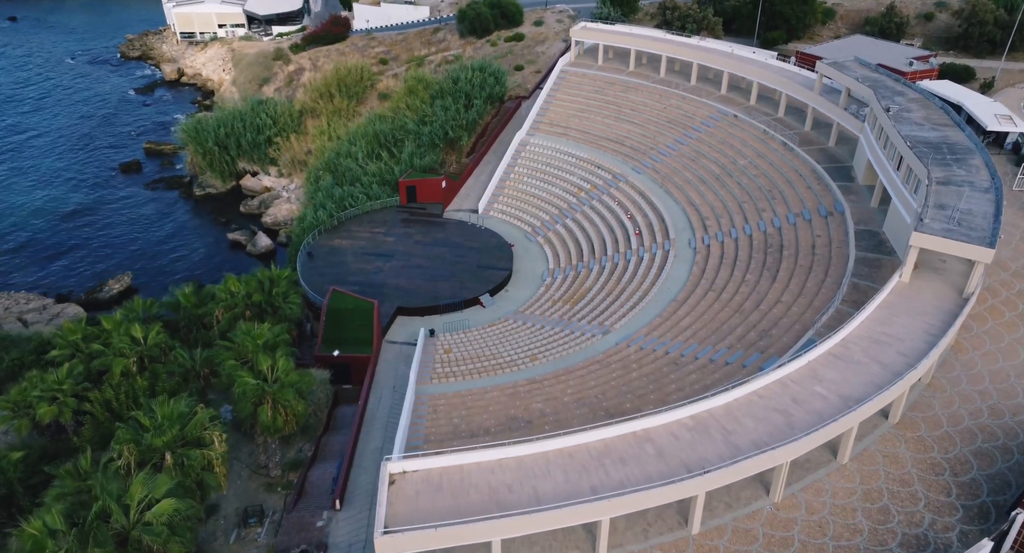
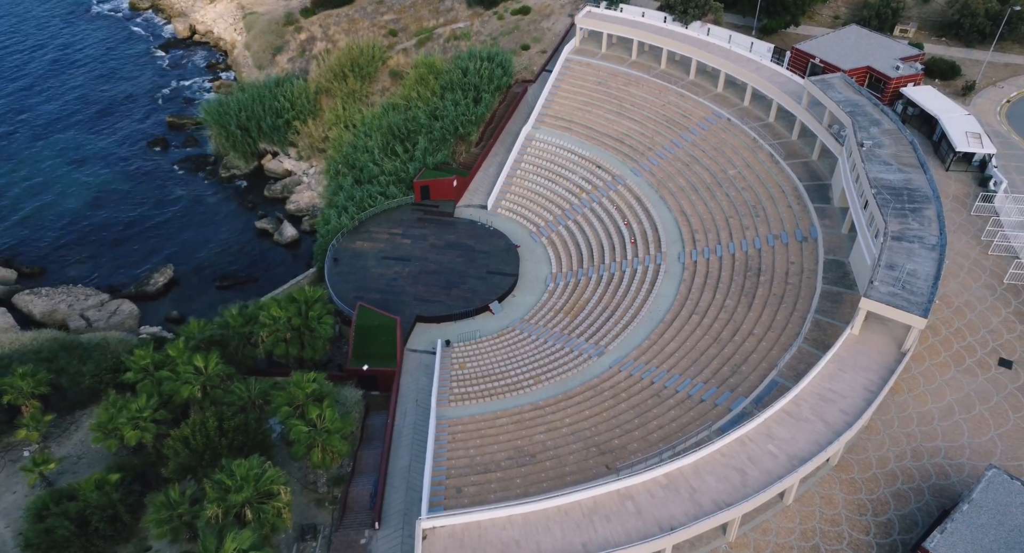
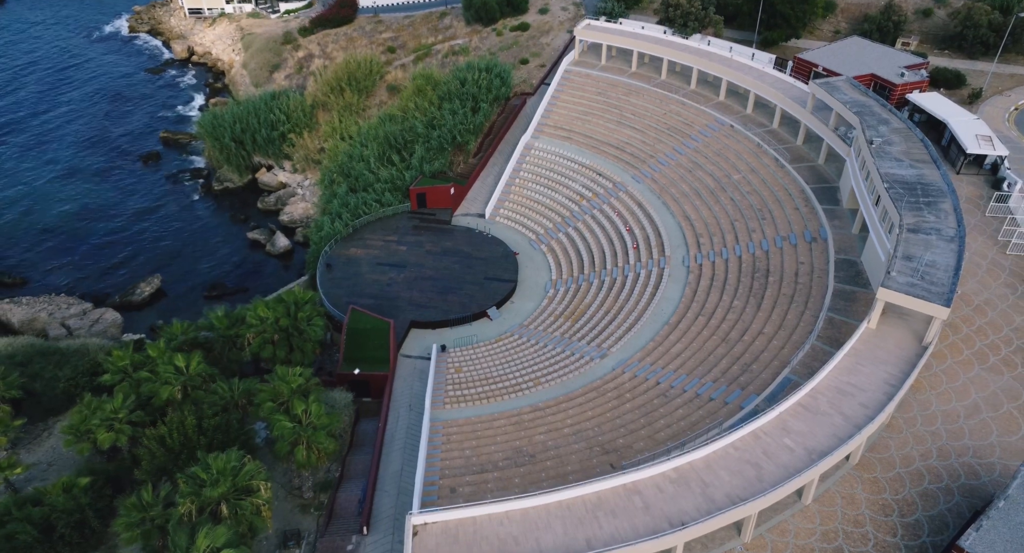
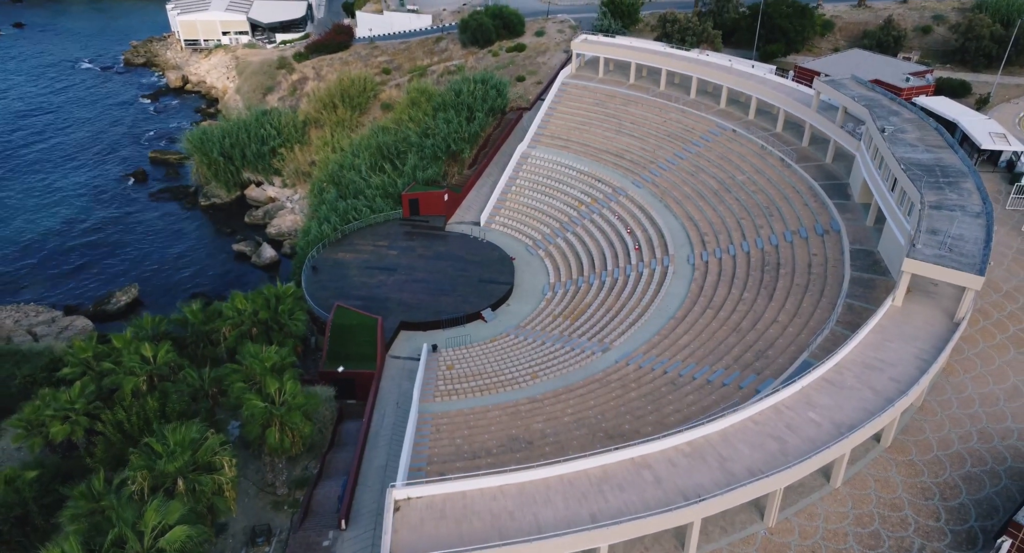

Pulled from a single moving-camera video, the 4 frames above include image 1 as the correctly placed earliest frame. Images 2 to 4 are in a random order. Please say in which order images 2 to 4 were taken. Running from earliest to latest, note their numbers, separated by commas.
4, 3, 2
